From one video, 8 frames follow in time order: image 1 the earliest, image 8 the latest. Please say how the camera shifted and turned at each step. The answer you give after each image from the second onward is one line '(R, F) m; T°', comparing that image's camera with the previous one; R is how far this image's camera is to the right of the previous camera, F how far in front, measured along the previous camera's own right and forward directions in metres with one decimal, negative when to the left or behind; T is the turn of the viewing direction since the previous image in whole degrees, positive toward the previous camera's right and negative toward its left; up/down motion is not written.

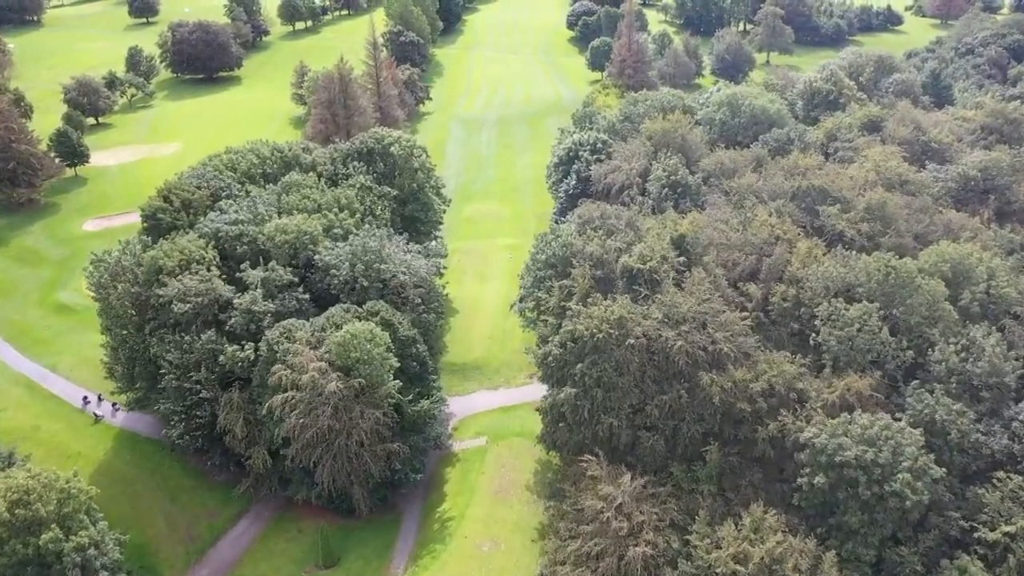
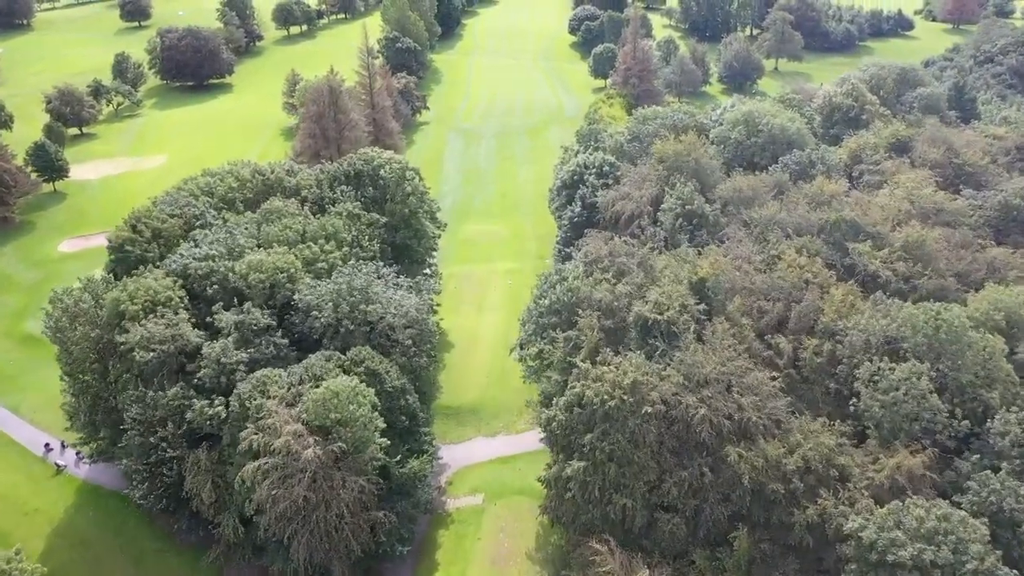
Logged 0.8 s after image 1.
(0.0, +4.0) m; 0°
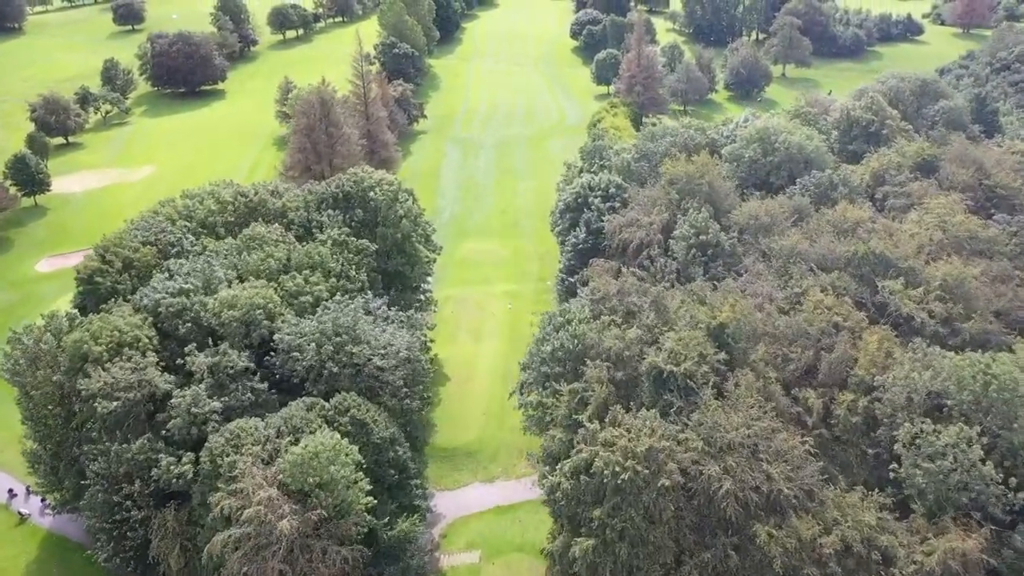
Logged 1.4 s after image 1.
(0.0, +3.3) m; 0°
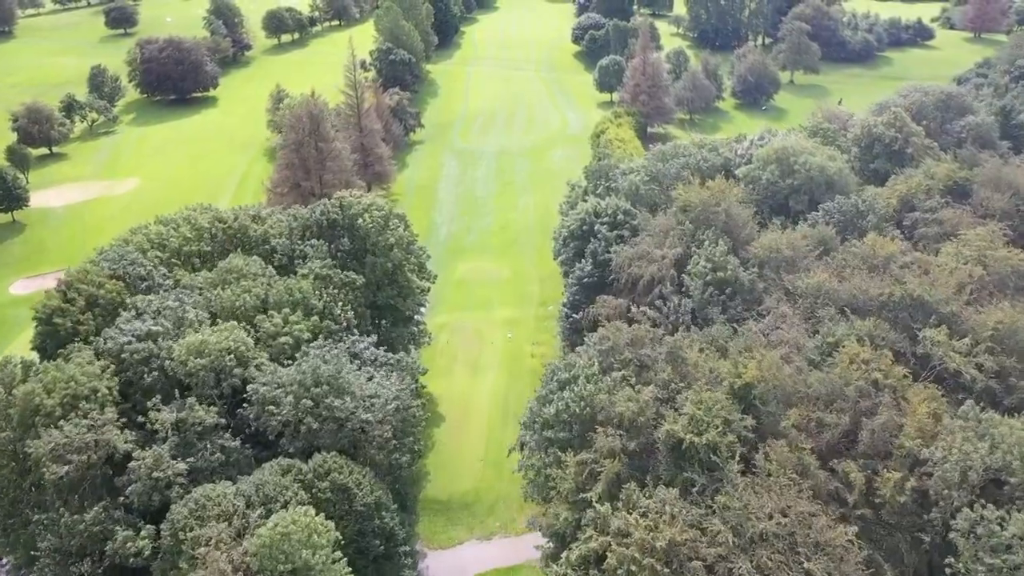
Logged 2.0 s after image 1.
(0.0, +3.5) m; 0°
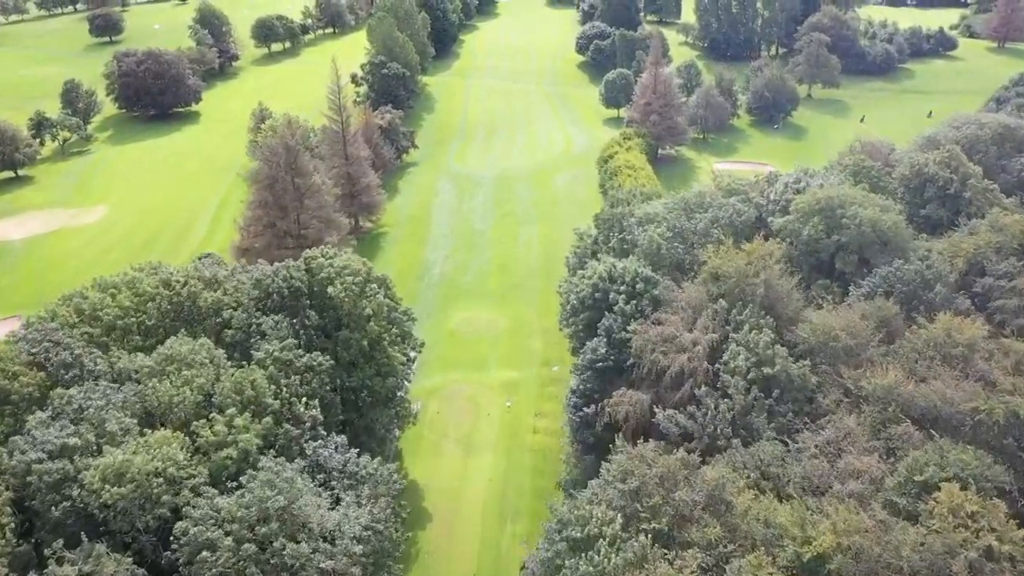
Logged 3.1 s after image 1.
(+0.1, +6.8) m; 0°
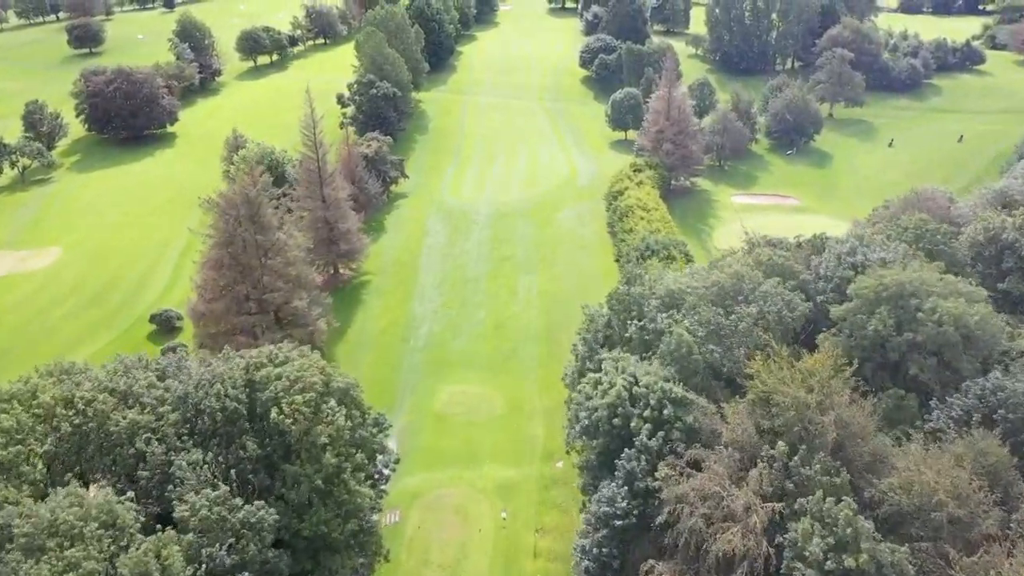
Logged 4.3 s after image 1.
(+0.3, +7.8) m; 0°
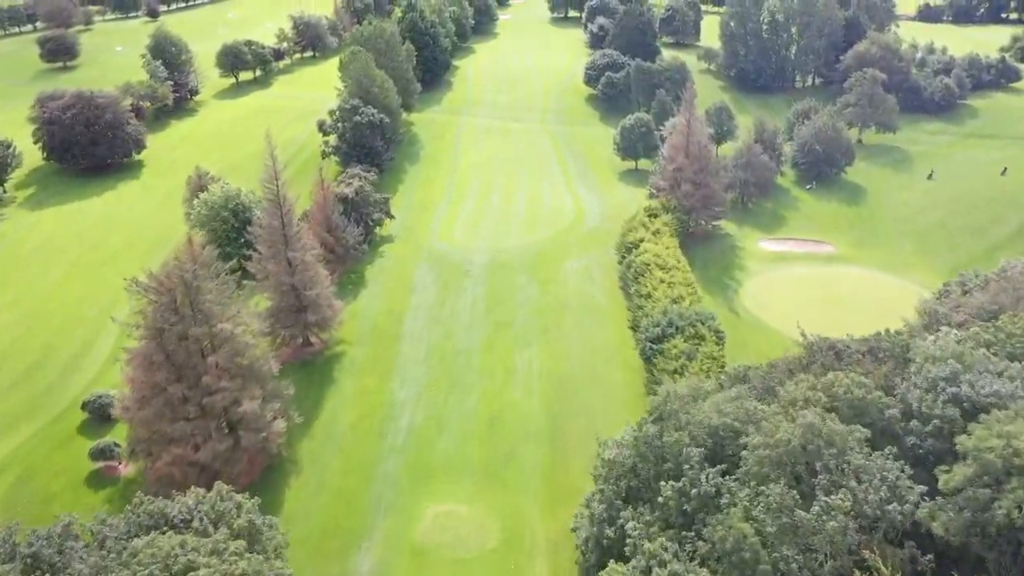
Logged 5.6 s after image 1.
(+0.2, +8.9) m; 0°
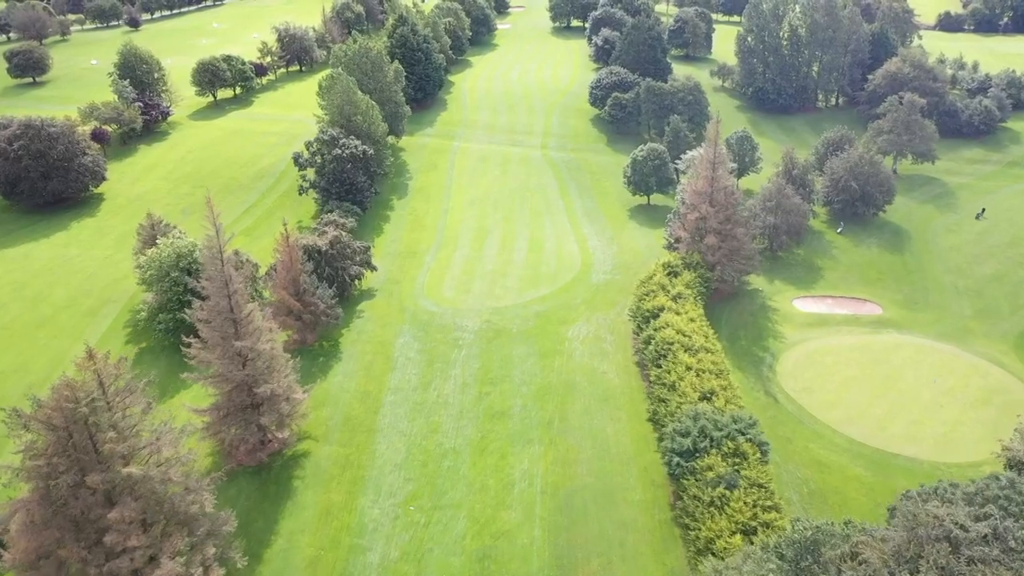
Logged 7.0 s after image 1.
(+0.2, +9.1) m; 0°
